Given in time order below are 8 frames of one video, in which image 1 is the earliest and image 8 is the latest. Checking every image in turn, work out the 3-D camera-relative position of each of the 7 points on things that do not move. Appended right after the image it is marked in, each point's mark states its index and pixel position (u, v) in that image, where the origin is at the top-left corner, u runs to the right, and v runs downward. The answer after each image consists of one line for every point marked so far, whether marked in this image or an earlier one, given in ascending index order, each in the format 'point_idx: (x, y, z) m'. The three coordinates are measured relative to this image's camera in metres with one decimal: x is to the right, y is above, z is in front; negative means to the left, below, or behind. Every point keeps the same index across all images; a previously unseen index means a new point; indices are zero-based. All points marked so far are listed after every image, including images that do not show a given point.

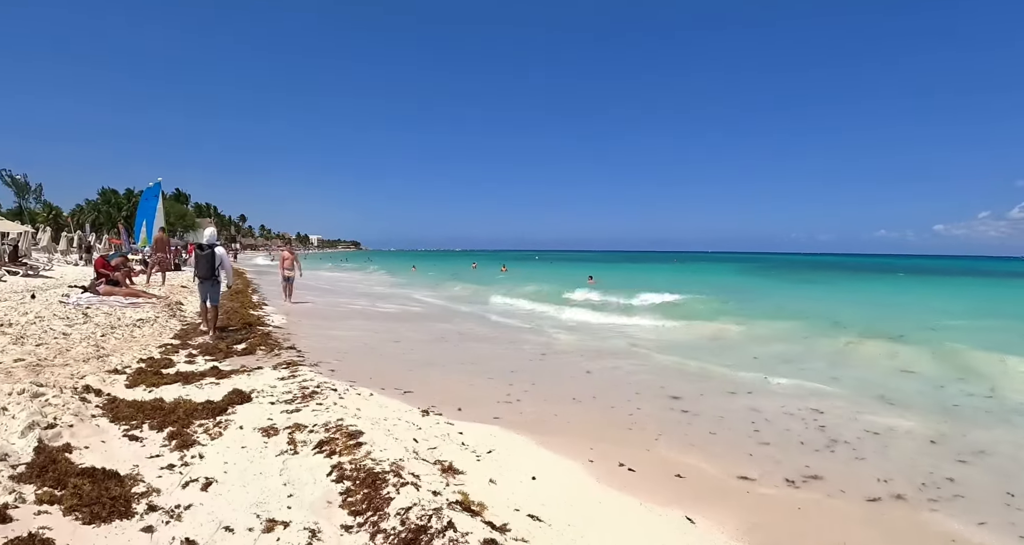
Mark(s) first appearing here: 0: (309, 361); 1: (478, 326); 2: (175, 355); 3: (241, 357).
0: (-3.2, -1.4, +8.4) m
1: (-0.8, -1.4, +14.2) m
2: (-5.5, -1.4, +8.8) m
3: (-4.3, -1.4, +8.5) m
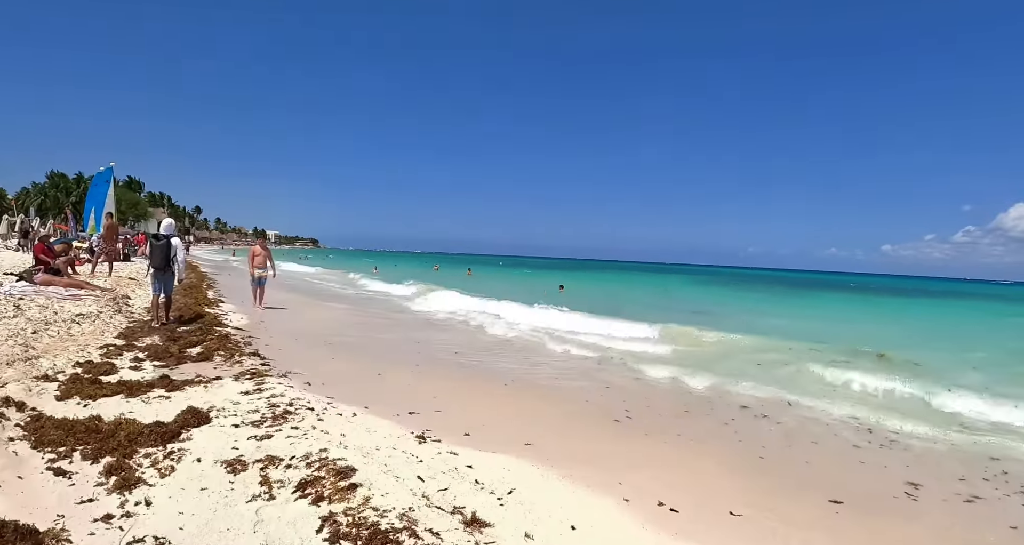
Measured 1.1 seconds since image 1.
0: (-3.2, -1.4, +7.4) m
1: (-1.2, -1.5, +13.3) m
2: (-5.6, -1.2, +7.6) m
3: (-4.4, -1.3, +7.4) m
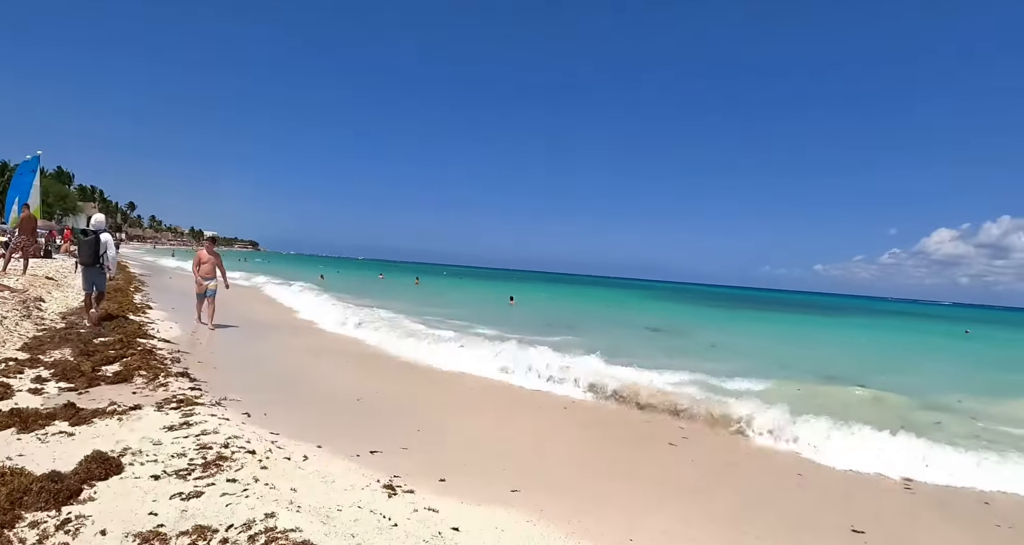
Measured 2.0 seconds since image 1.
0: (-3.5, -1.5, +6.4) m
1: (-2.0, -1.8, +12.4) m
2: (-5.9, -1.3, +6.4) m
3: (-4.7, -1.4, +6.3) m
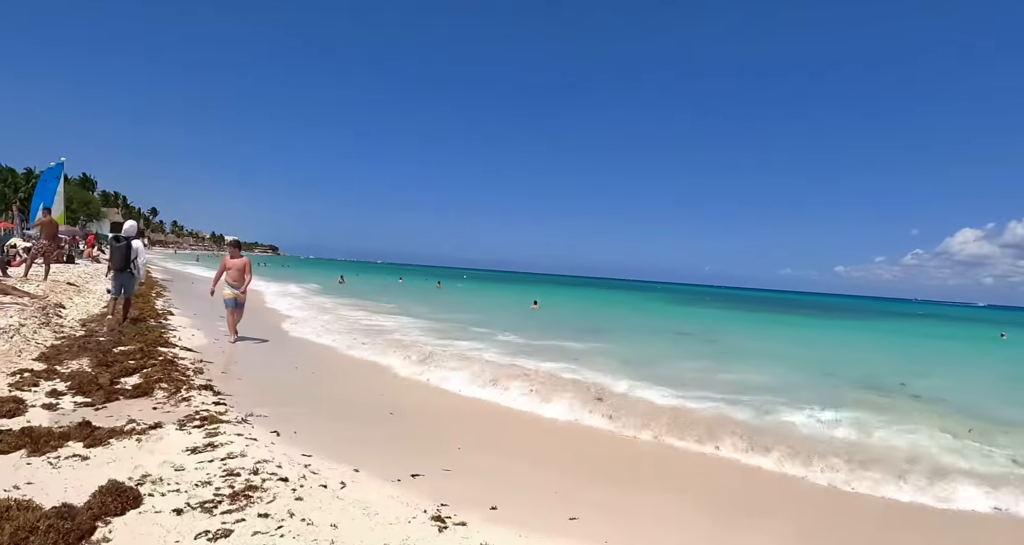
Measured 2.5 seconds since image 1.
0: (-3.0, -1.6, +5.9) m
1: (-1.3, -1.9, +11.9) m
2: (-5.4, -1.3, +6.0) m
3: (-4.1, -1.4, +5.8) m
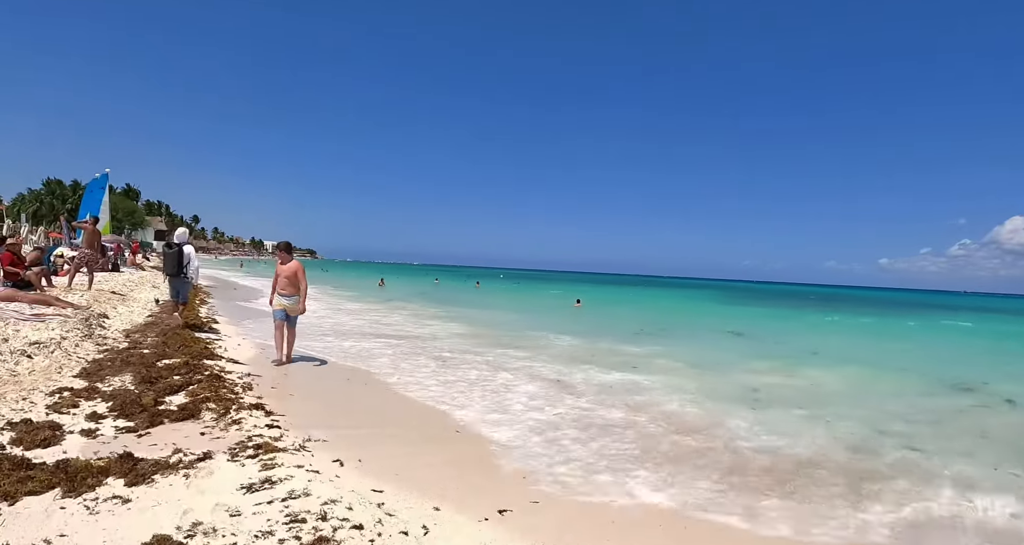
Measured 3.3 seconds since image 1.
0: (-2.1, -1.6, +5.2) m
1: (-0.1, -1.9, +11.1) m
2: (-4.5, -1.5, +5.4) m
3: (-3.2, -1.5, +5.2) m
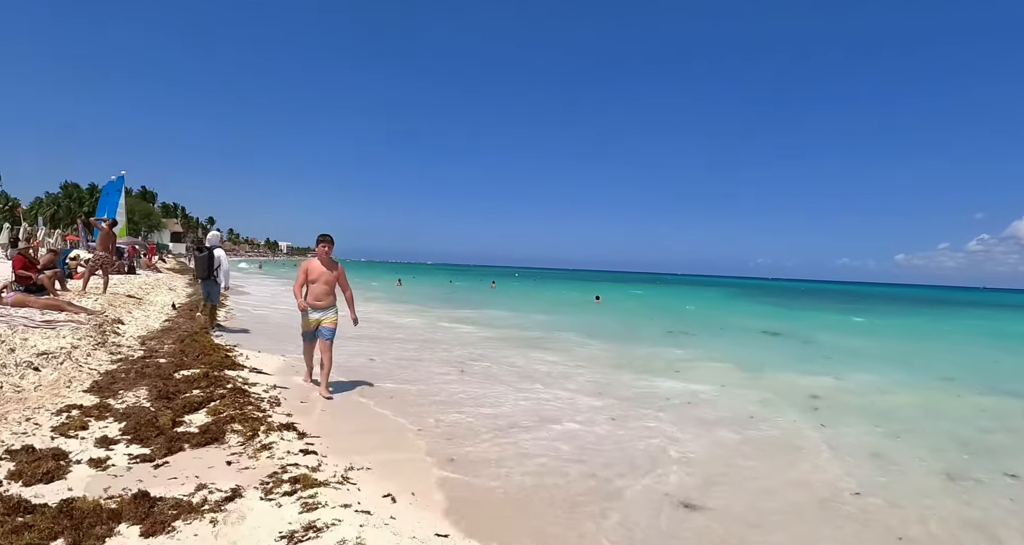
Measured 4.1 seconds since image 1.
0: (-1.5, -1.6, +4.5) m
1: (+0.6, -1.9, +10.3) m
2: (-3.8, -1.5, +4.7) m
3: (-2.6, -1.5, +4.5) m
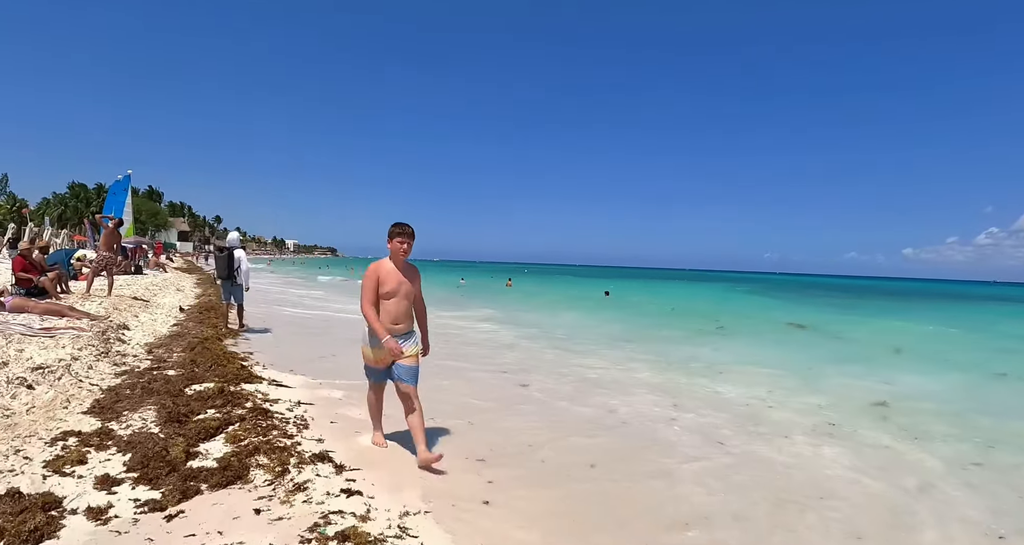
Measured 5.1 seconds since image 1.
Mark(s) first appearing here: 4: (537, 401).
0: (-0.9, -1.7, +3.7) m
1: (+1.3, -1.8, +9.5) m
2: (-3.2, -1.5, +3.9) m
3: (-2.0, -1.6, +3.7) m
4: (+0.3, -1.8, +7.6) m
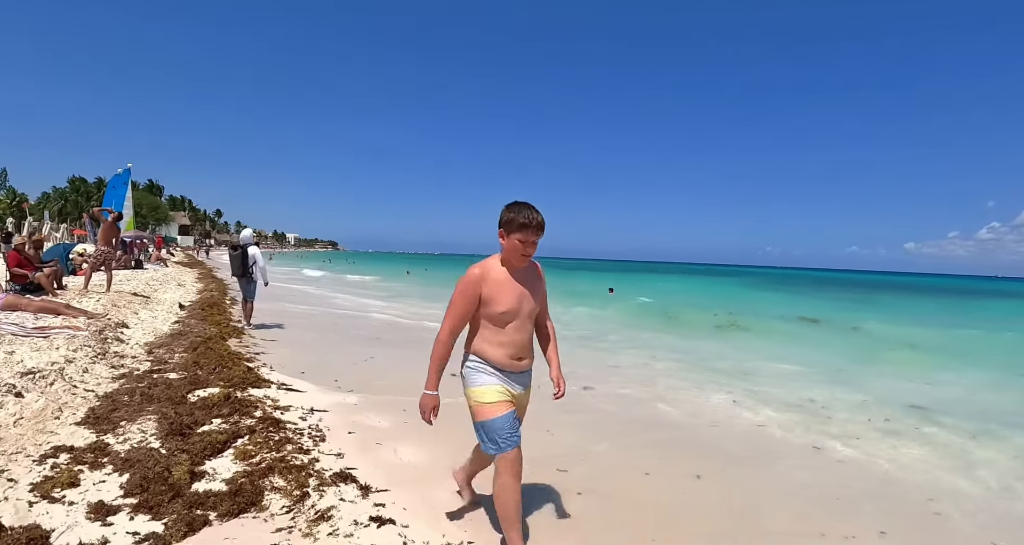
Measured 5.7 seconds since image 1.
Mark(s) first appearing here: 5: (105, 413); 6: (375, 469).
0: (-0.5, -1.6, +3.2) m
1: (+1.7, -1.8, +9.0) m
2: (-2.9, -1.5, +3.4) m
3: (-1.7, -1.5, +3.2) m
4: (+0.6, -1.8, +7.1) m
5: (-3.9, -1.3, +5.2) m
6: (-1.1, -1.6, +4.5) m
